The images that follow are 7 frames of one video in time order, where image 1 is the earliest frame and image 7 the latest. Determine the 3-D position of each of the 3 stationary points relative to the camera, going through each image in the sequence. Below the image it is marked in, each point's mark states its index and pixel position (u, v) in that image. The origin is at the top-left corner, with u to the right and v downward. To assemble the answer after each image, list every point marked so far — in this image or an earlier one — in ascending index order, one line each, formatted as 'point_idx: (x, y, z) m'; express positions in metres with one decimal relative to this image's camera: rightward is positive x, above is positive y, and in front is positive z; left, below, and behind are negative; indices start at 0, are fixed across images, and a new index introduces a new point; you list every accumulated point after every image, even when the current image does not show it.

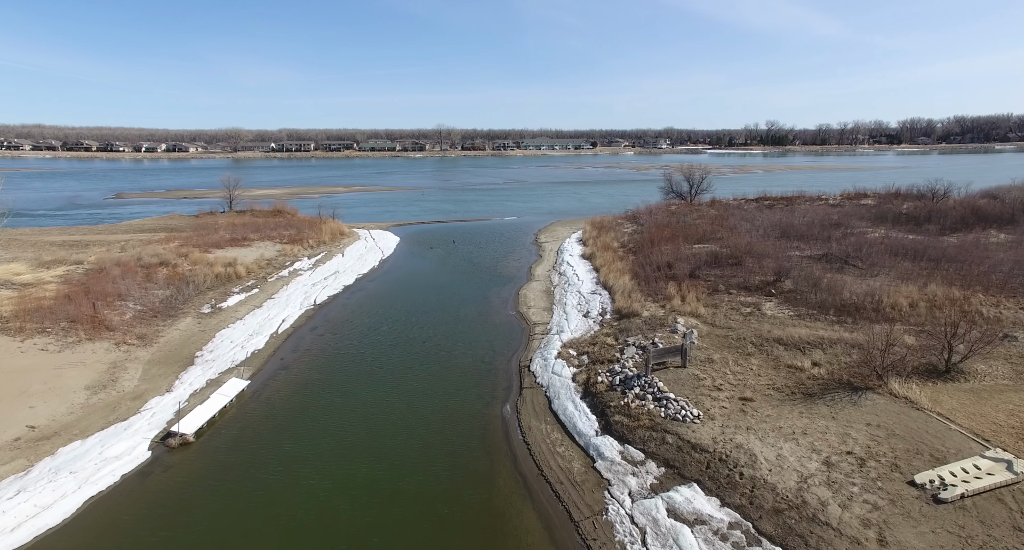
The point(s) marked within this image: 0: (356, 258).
0: (-5.1, +0.5, +17.9) m
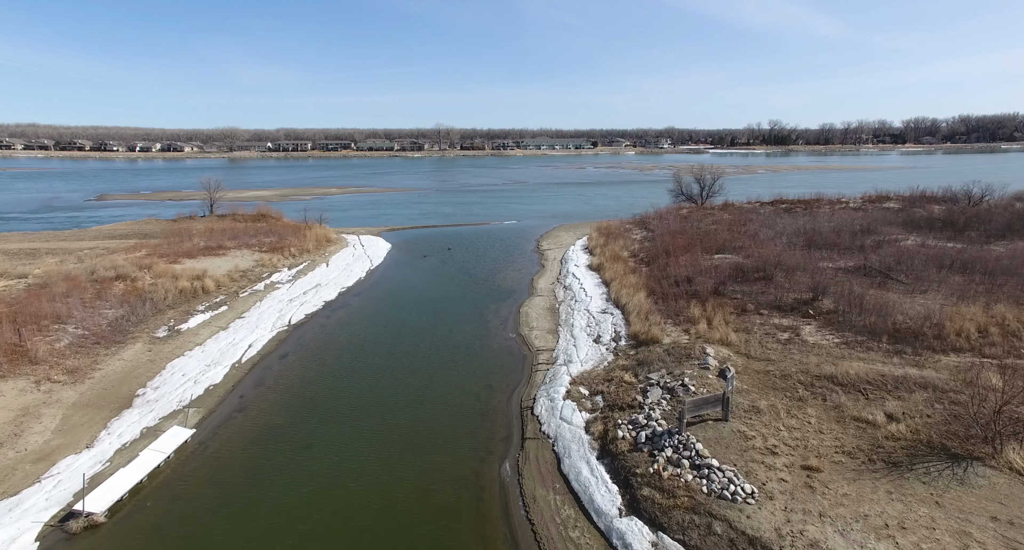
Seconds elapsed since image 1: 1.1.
0: (-5.1, +0.1, +16.4) m
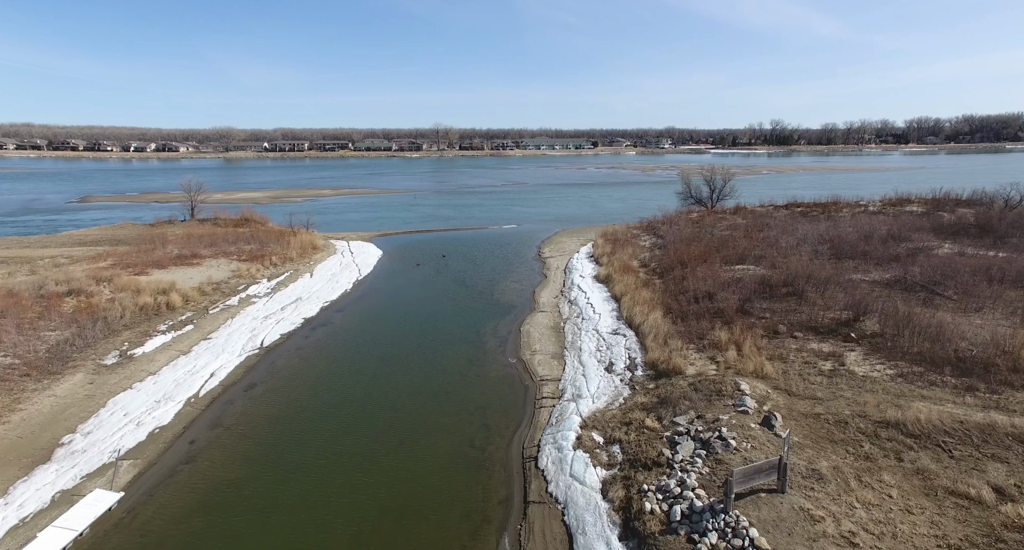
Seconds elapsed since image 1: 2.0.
0: (-5.1, -0.2, +15.1) m
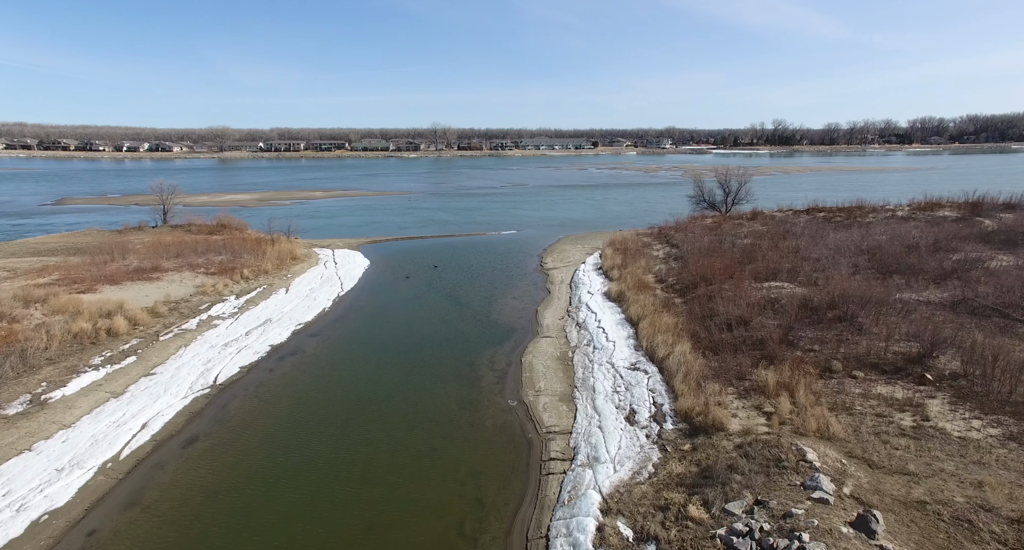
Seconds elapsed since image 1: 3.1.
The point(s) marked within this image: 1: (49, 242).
0: (-5.1, -0.5, +13.4) m
1: (-14.4, +1.0, +17.0) m
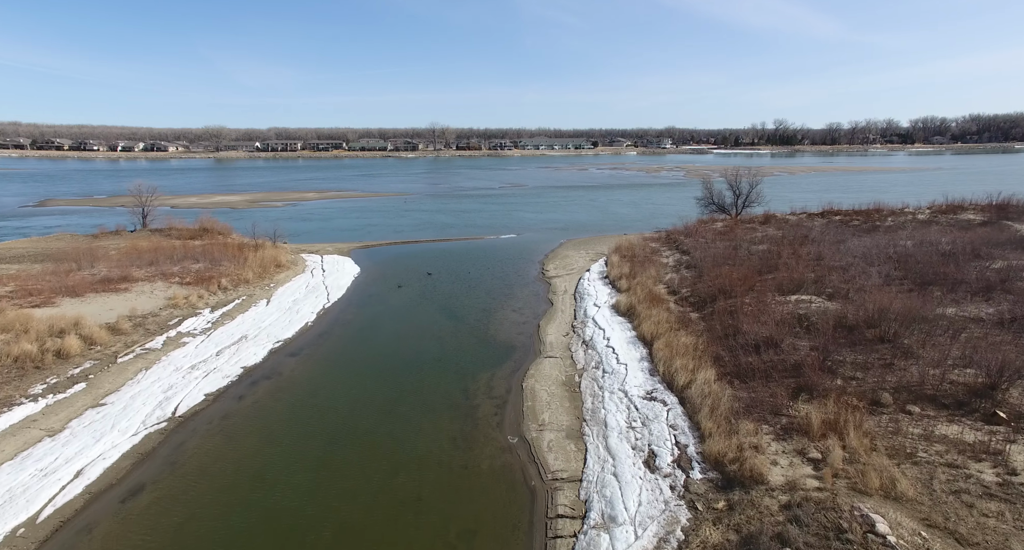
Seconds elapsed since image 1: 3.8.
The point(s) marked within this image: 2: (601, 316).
0: (-5.1, -0.8, +12.3) m
1: (-14.4, +0.8, +15.9) m
2: (+1.8, -0.8, +11.3) m
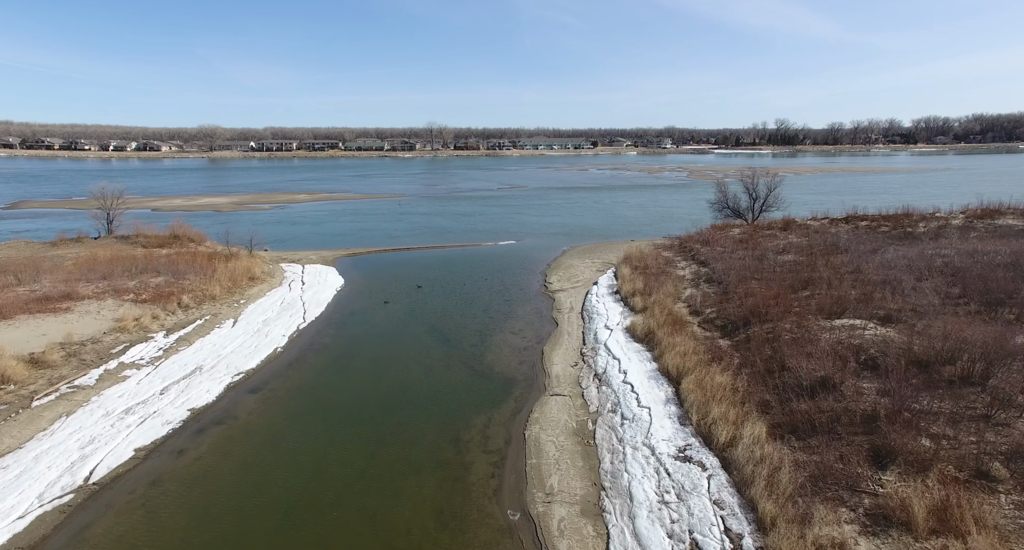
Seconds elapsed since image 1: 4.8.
0: (-5.1, -1.1, +10.8) m
1: (-14.4, +0.4, +14.3) m
2: (+1.8, -1.2, +9.7) m
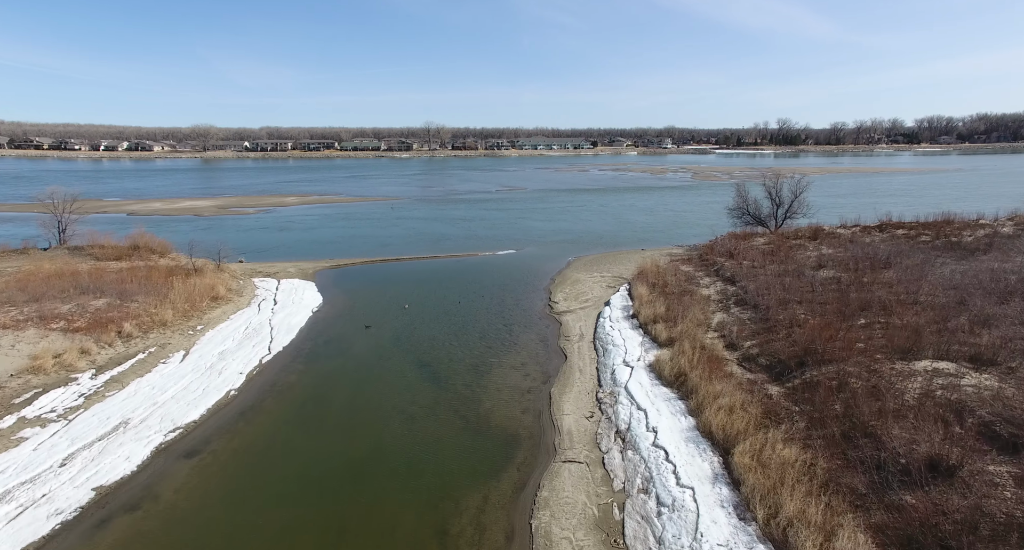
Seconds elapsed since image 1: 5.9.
0: (-5.1, -1.5, +9.0) m
1: (-14.4, 0.0, +12.6) m
2: (+1.9, -1.6, +8.0) m
